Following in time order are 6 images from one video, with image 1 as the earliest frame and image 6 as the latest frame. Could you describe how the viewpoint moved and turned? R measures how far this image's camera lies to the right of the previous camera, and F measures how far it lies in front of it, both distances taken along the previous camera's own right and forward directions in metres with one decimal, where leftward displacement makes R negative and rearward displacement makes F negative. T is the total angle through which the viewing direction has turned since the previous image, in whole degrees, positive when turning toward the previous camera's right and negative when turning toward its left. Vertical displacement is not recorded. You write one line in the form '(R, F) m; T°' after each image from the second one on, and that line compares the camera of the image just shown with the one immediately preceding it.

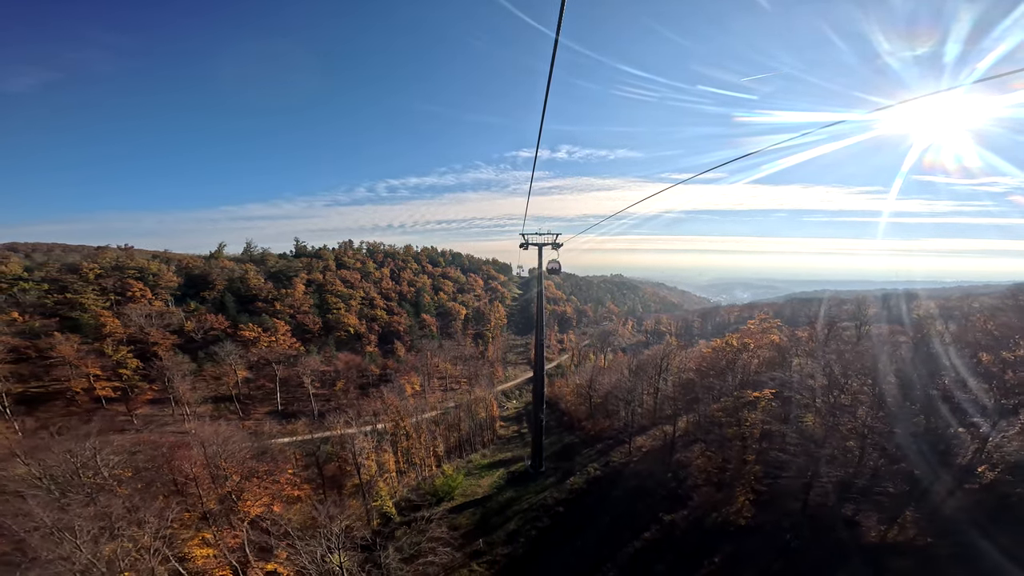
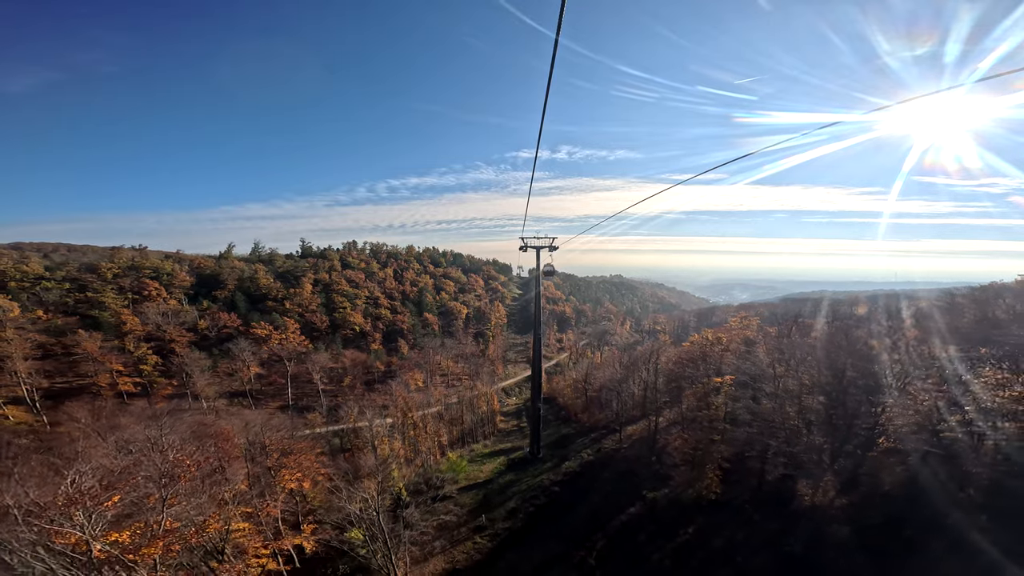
(0.0, -2.3) m; 0°
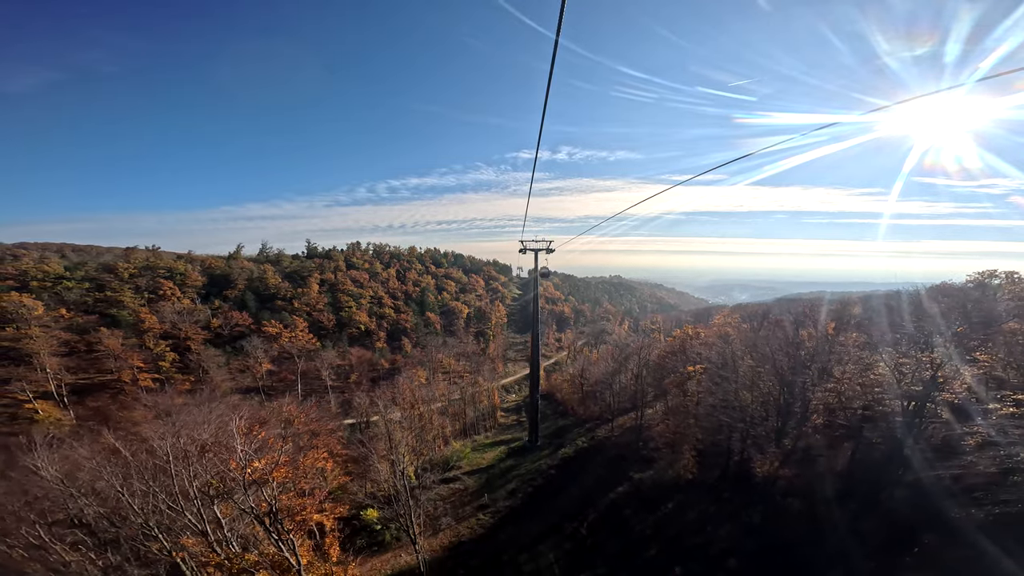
(0.0, -2.3) m; 0°
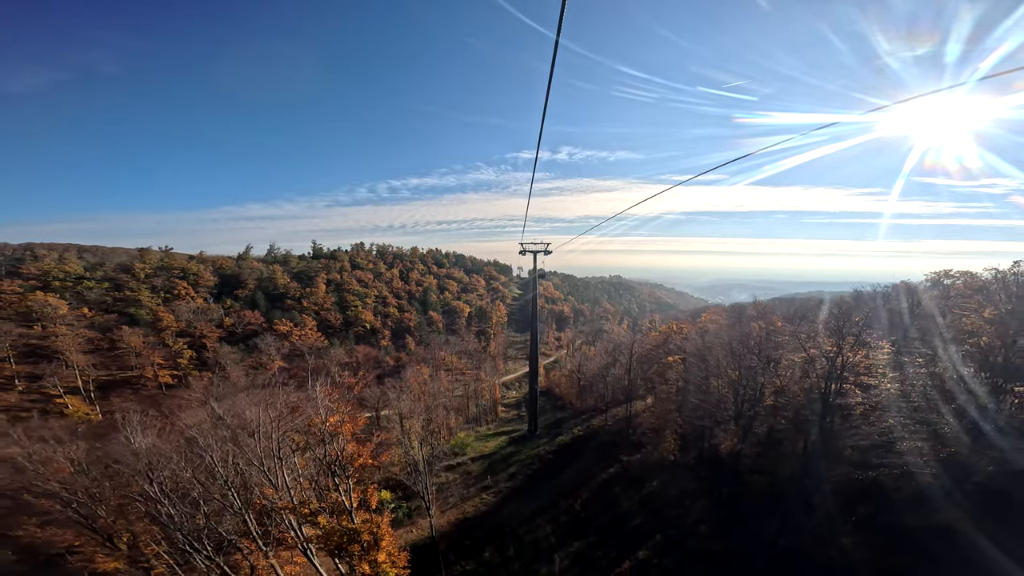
(0.0, -2.4) m; 0°
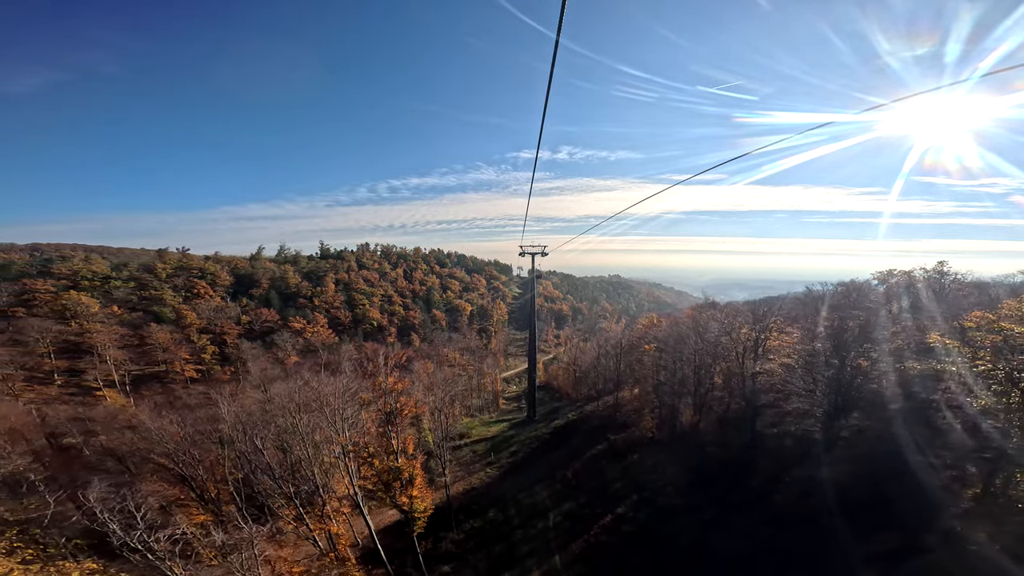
(0.0, -3.6) m; 0°
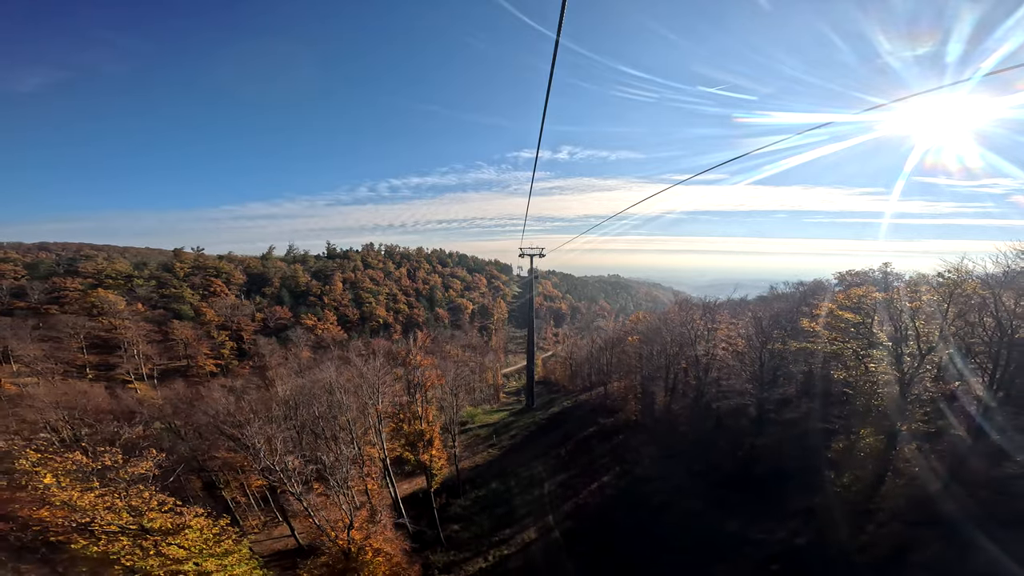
(0.0, -3.4) m; 0°
